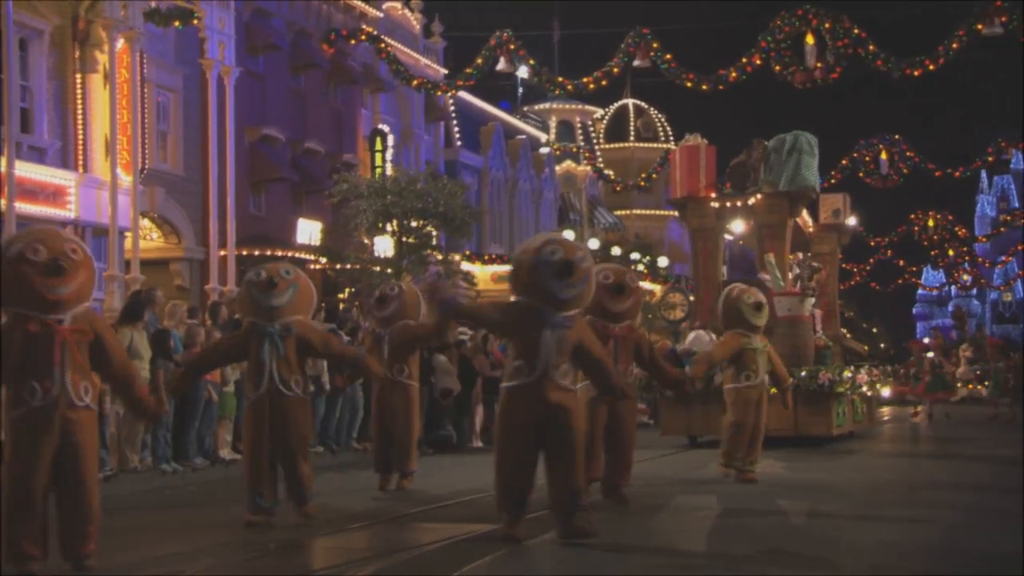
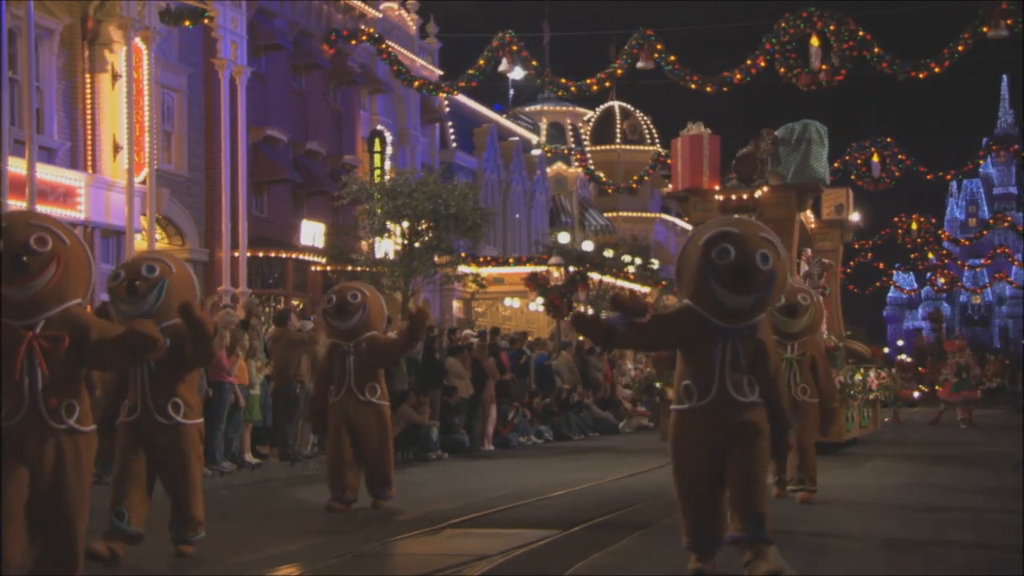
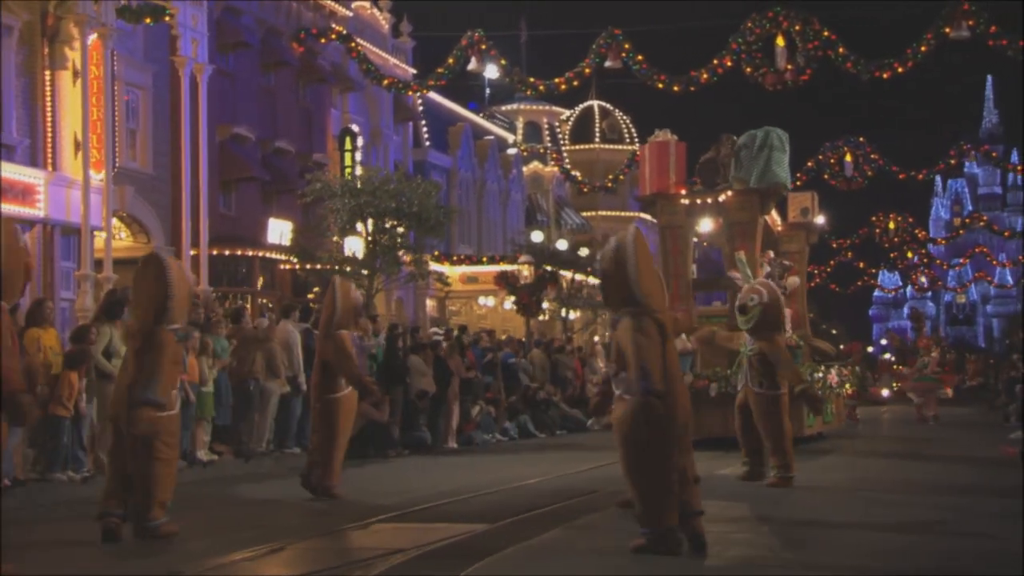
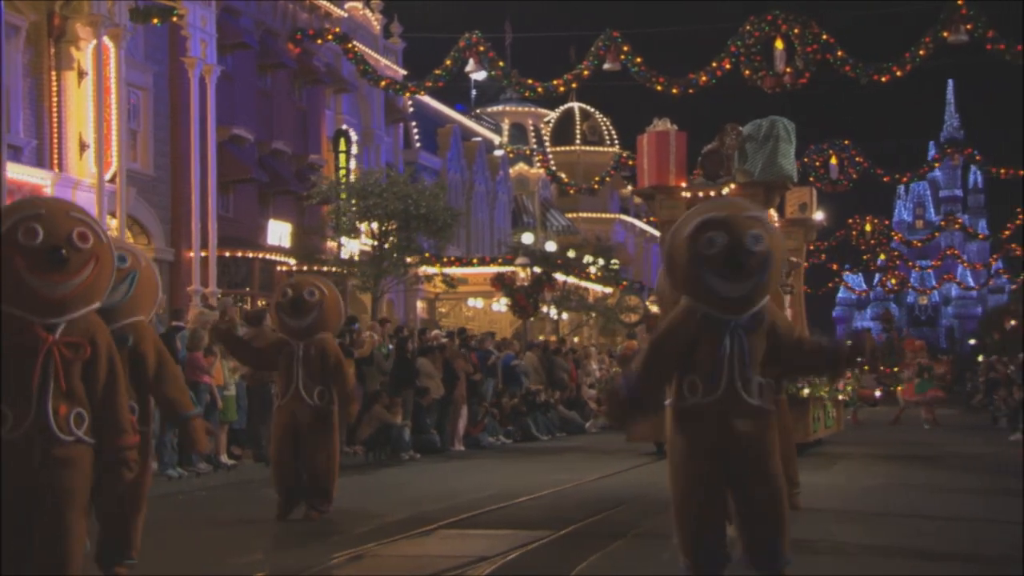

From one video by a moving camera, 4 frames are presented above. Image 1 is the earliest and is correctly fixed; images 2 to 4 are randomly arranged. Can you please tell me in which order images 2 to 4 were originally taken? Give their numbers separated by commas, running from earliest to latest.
3, 2, 4
